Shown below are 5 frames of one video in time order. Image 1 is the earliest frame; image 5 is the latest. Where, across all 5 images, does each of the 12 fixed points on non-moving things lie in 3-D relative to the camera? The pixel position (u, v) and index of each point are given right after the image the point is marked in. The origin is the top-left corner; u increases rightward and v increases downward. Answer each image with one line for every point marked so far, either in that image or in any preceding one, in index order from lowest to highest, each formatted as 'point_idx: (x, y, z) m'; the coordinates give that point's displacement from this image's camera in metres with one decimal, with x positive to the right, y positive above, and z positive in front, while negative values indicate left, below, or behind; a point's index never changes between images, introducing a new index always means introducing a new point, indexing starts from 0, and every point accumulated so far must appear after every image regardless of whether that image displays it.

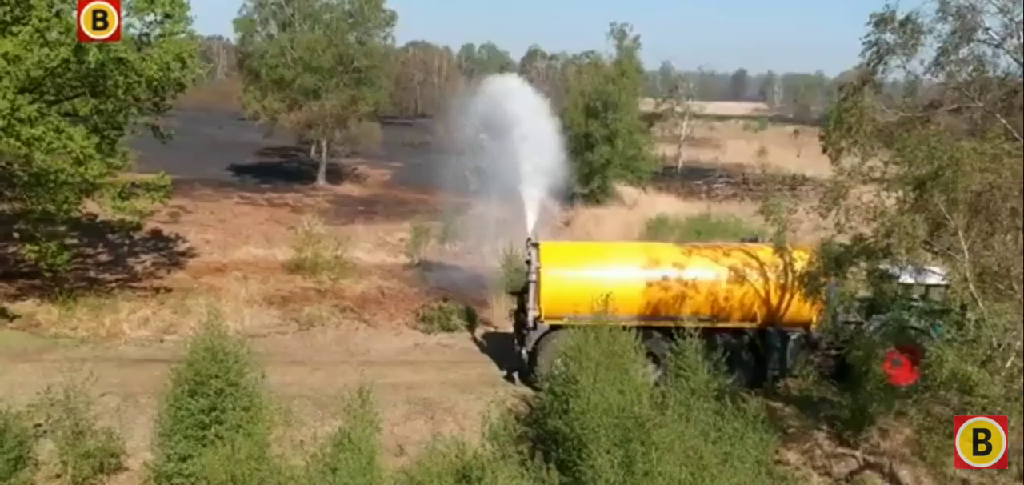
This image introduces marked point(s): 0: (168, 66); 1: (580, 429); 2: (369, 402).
0: (-5.2, +2.7, +16.7) m
1: (+0.5, -1.5, +9.1) m
2: (-1.3, -1.4, +10.0) m
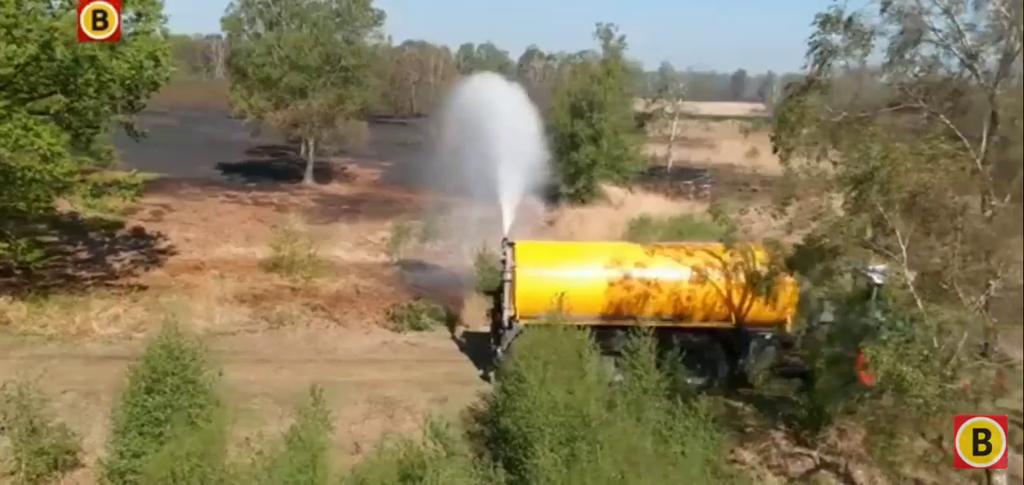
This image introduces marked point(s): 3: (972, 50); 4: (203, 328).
0: (-5.6, +2.7, +16.7) m
1: (+0.1, -1.5, +9.1) m
2: (-1.7, -1.4, +10.0) m
3: (+3.5, +1.5, +8.4) m
4: (-4.3, -1.2, +15.4) m
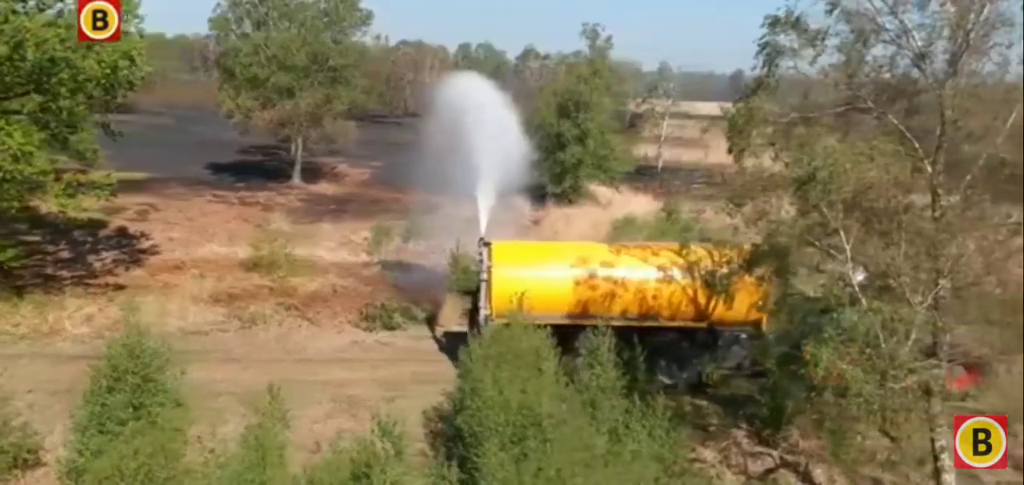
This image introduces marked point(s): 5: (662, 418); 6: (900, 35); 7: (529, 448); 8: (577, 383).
0: (-6.0, +2.7, +16.8) m
1: (-0.3, -1.5, +9.1) m
2: (-2.1, -1.4, +10.1) m
3: (+3.1, +1.5, +8.5) m
4: (-4.7, -1.2, +15.4) m
5: (+1.4, -1.6, +10.1) m
6: (+2.9, +1.6, +8.5) m
7: (+0.1, -1.6, +8.7) m
8: (+0.6, -1.4, +10.5) m
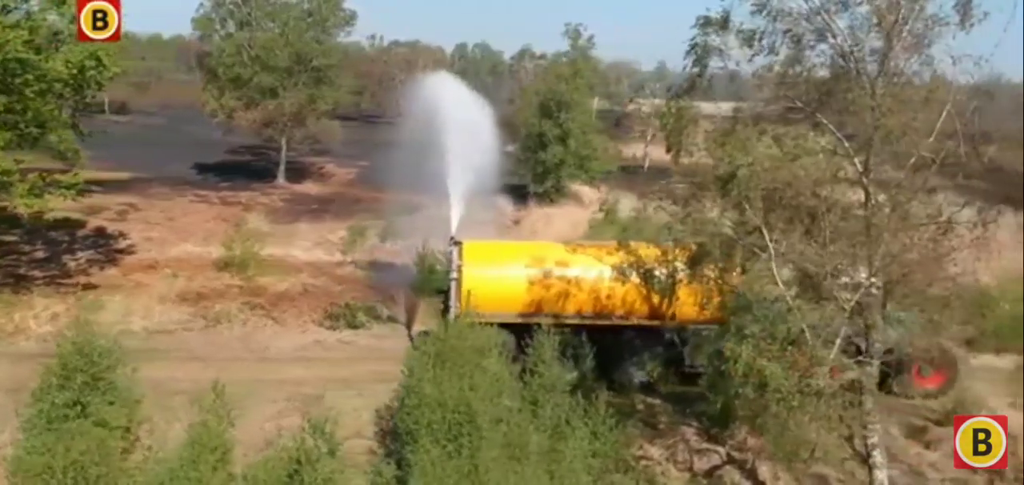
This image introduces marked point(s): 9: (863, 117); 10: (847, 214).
0: (-6.5, +2.7, +16.8) m
1: (-0.8, -1.5, +9.2) m
2: (-2.6, -1.4, +10.2) m
3: (+2.6, +1.5, +8.5) m
4: (-5.2, -1.2, +15.5) m
5: (+0.8, -1.6, +10.2) m
6: (+2.4, +1.6, +8.6) m
7: (-0.4, -1.6, +8.8) m
8: (+0.1, -1.4, +10.6) m
9: (+2.6, +0.9, +8.2) m
10: (+2.5, +0.2, +8.3) m
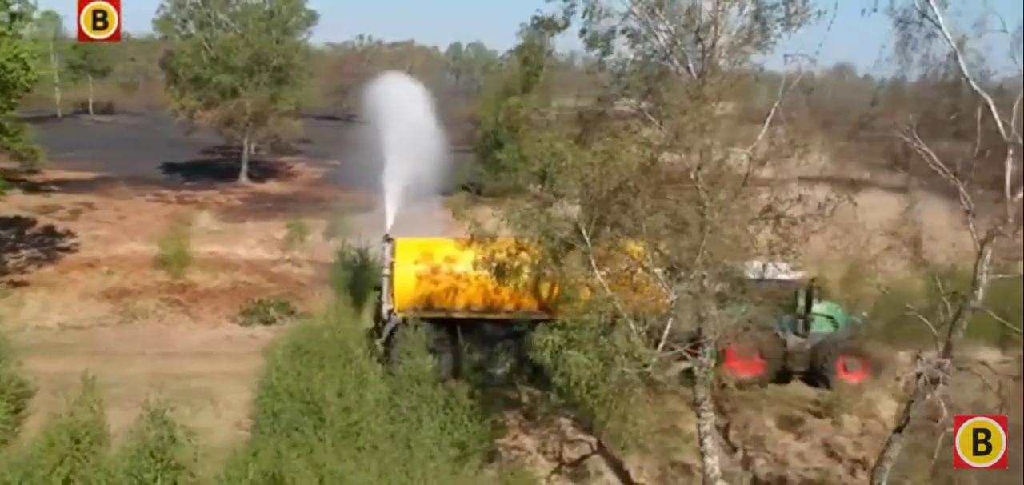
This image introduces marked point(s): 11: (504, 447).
0: (-7.8, +2.7, +17.1) m
1: (-2.1, -1.5, +9.4) m
2: (-3.9, -1.4, +10.4) m
3: (+1.3, +1.5, +8.8) m
4: (-6.5, -1.1, +15.7) m
5: (-0.5, -1.6, +10.4) m
6: (+1.1, +1.7, +8.9) m
7: (-1.7, -1.6, +9.0) m
8: (-1.2, -1.3, +10.9) m
9: (+1.3, +1.0, +8.5) m
10: (+1.2, +0.3, +8.6) m
11: (-0.1, -2.0, +11.1) m
